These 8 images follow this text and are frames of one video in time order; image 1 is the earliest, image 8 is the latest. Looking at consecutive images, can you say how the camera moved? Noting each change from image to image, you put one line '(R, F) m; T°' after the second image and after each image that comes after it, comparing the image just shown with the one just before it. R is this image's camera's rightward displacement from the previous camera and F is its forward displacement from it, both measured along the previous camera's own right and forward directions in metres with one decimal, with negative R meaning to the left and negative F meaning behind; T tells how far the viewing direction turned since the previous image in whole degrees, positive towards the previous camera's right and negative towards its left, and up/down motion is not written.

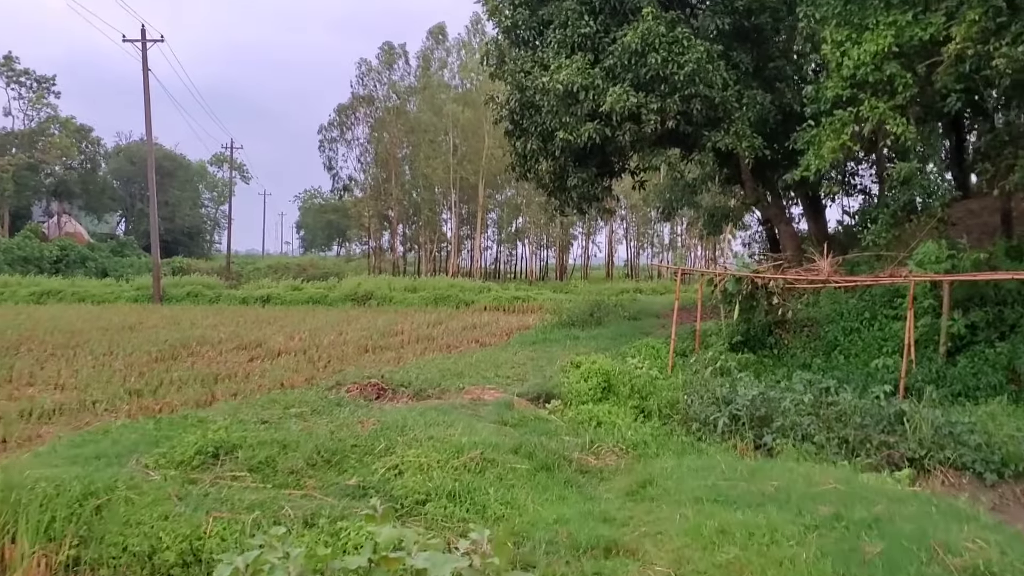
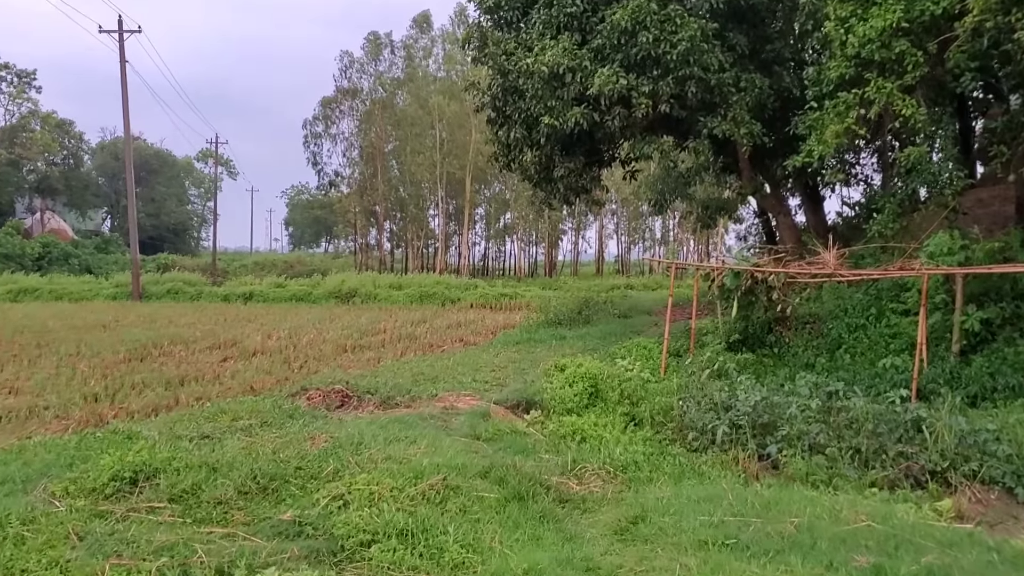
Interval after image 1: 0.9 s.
(+0.1, +0.7) m; 0°
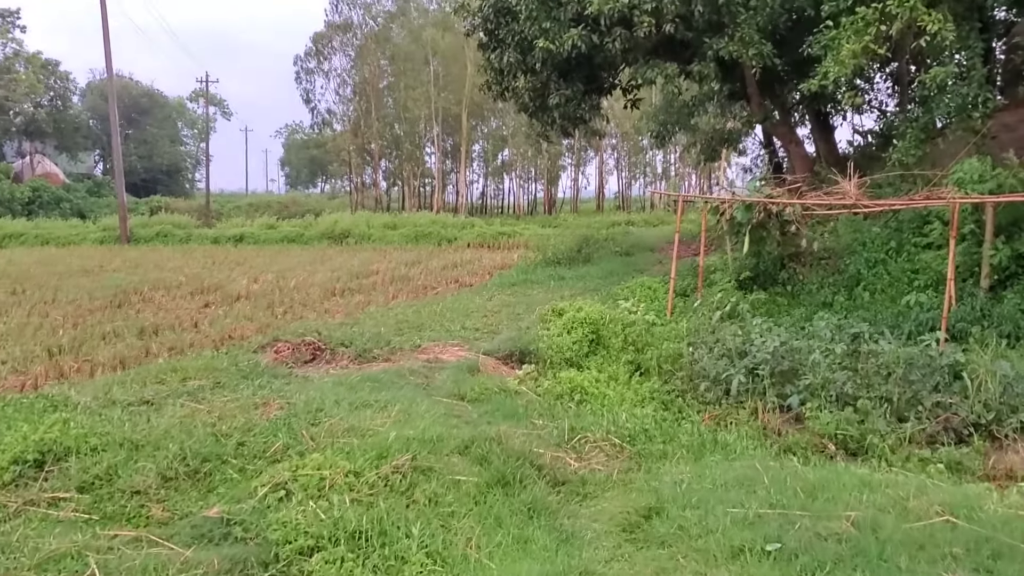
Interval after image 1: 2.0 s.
(+0.1, +0.7) m; 0°
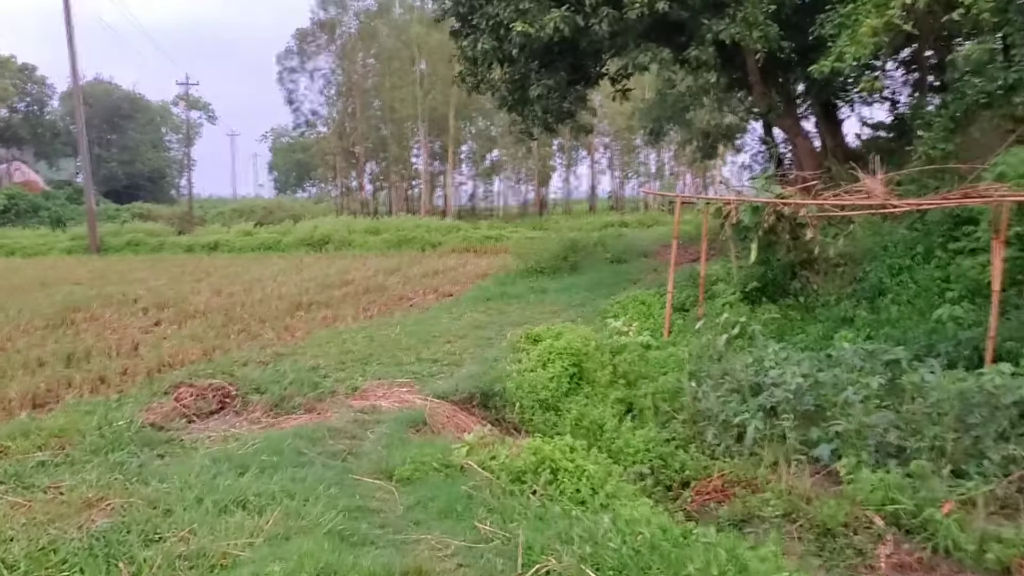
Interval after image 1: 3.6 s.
(+0.2, +1.1) m; 0°
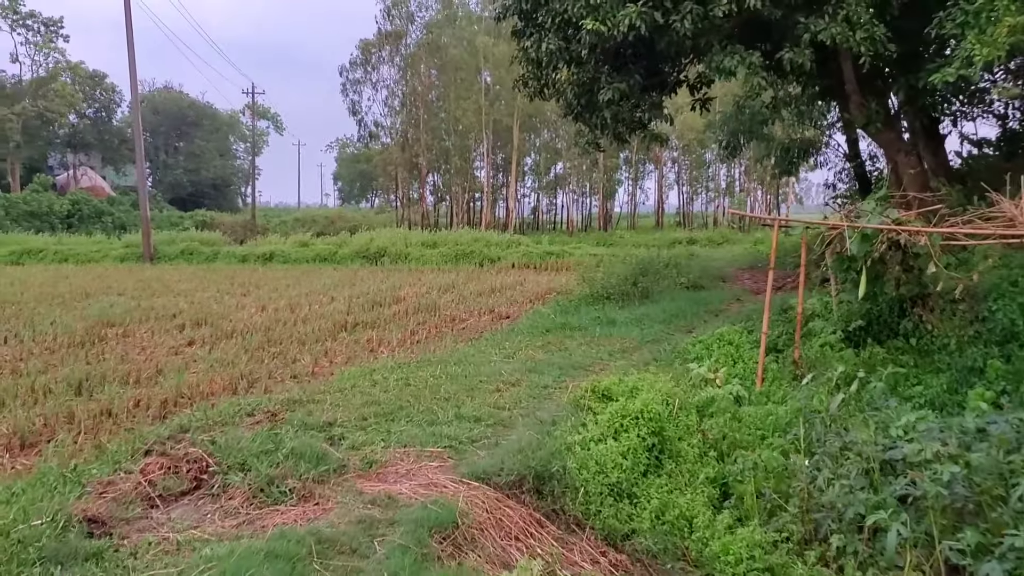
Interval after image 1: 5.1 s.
(0.0, +1.1) m; -3°
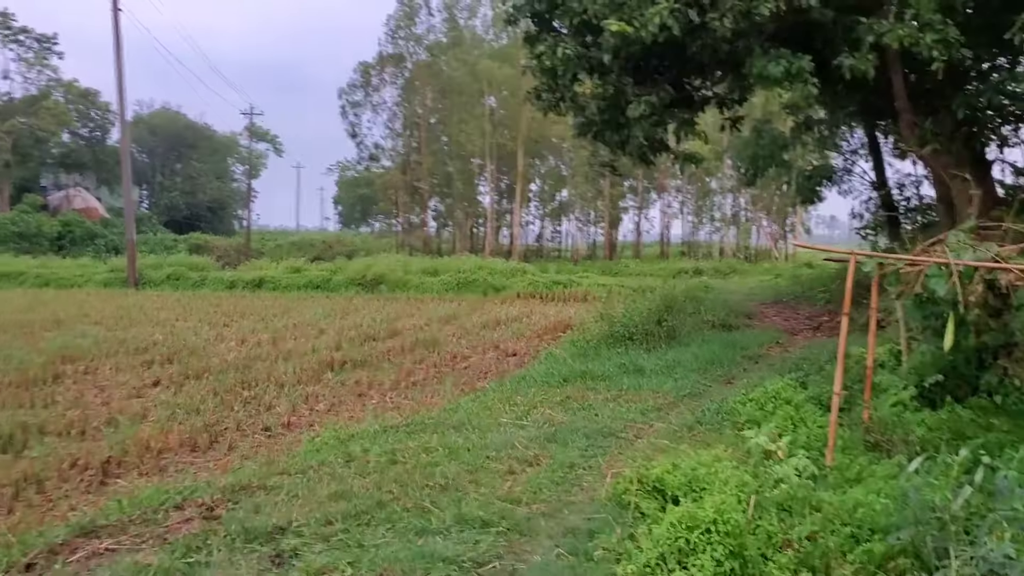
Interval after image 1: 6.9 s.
(-0.1, +1.1) m; 0°
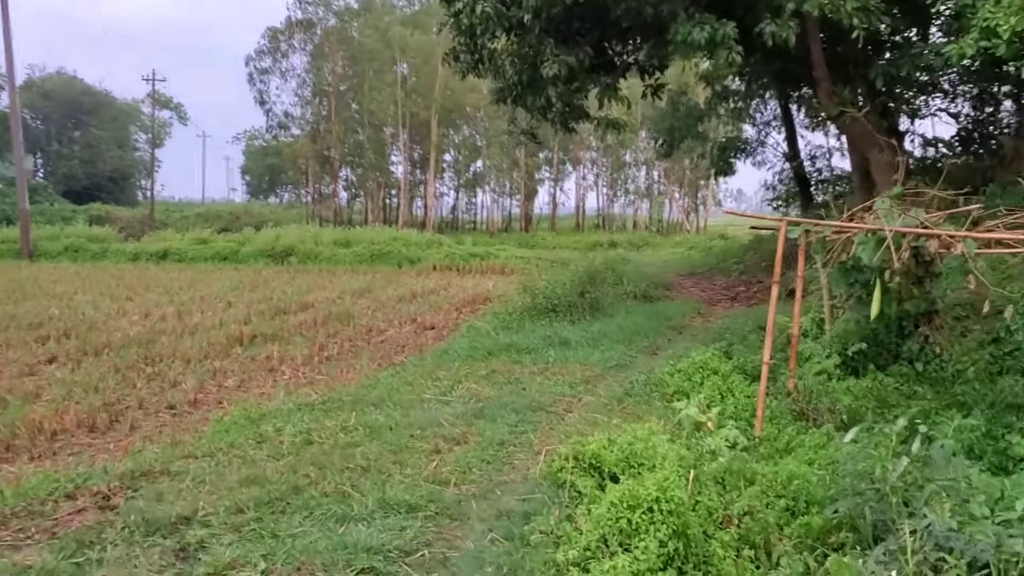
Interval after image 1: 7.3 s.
(0.0, +0.2) m; +5°
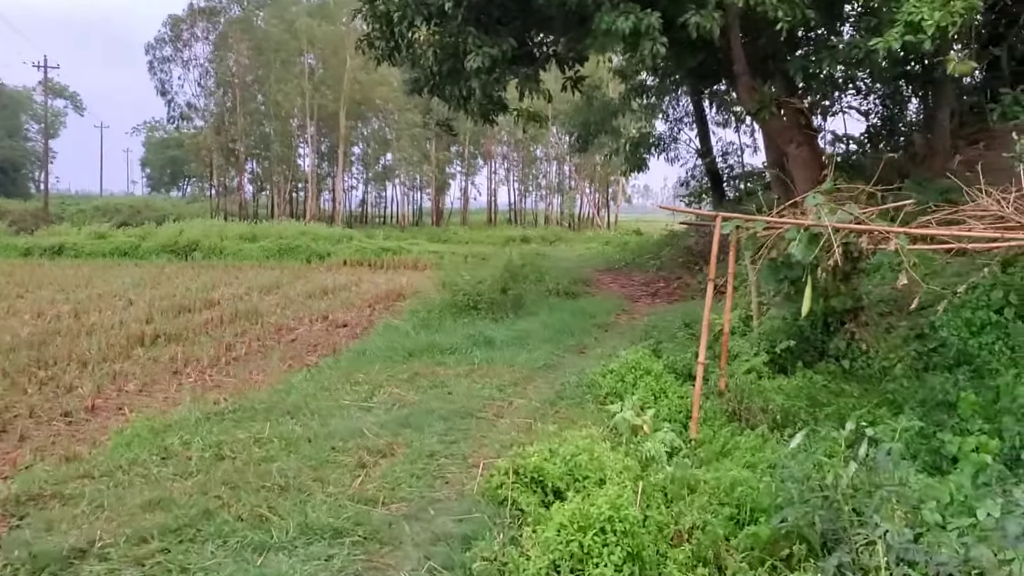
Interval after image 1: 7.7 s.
(-0.1, +0.3) m; +5°
